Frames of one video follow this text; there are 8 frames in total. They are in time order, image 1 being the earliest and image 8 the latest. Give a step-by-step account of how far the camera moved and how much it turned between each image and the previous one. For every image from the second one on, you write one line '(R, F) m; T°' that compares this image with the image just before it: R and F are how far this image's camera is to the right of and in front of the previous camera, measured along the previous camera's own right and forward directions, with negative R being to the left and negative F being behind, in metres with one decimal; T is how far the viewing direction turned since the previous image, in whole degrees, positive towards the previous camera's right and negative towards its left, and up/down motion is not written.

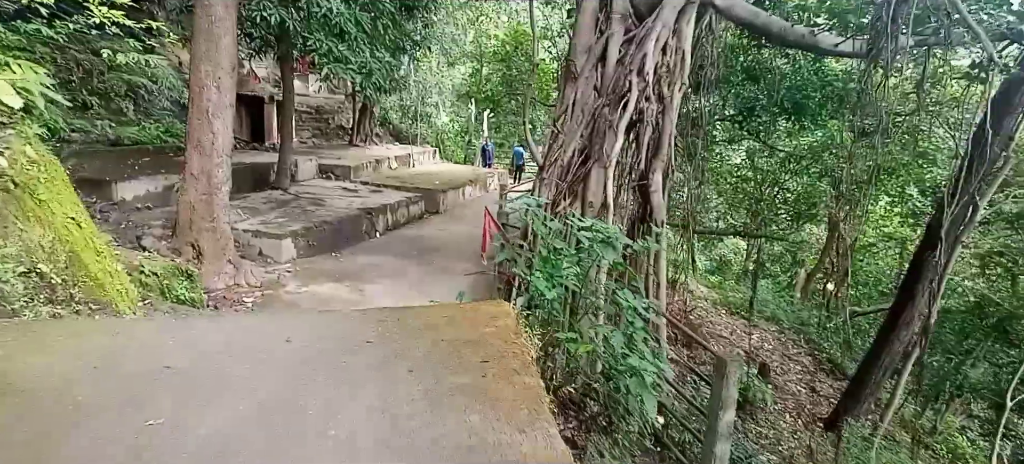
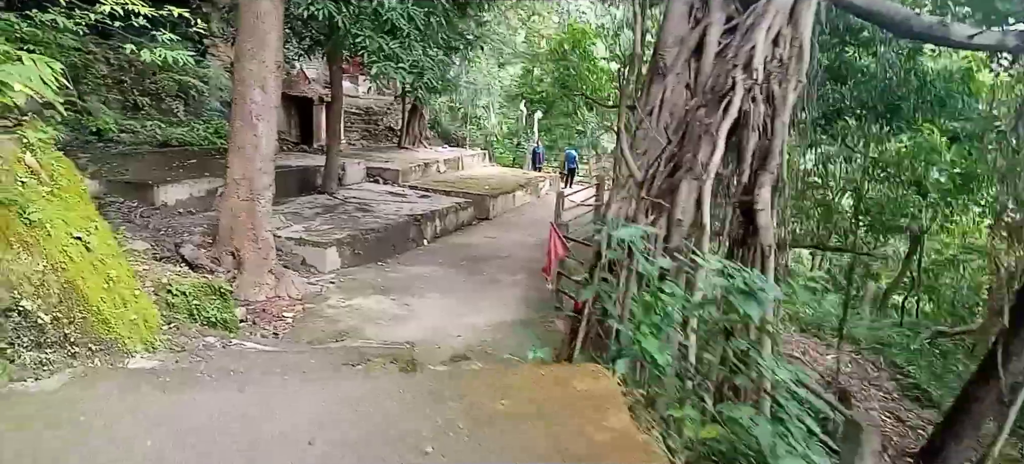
(-0.1, +0.5) m; -4°
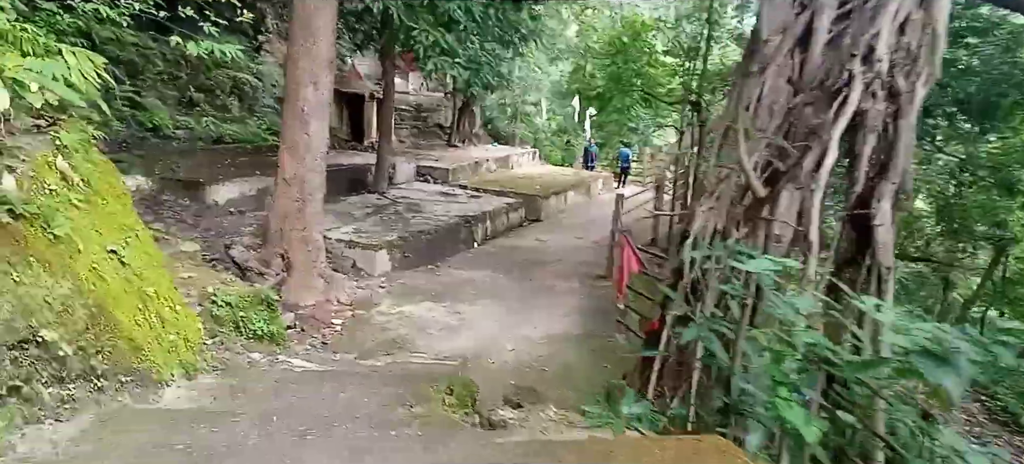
(-0.1, +0.3) m; -4°
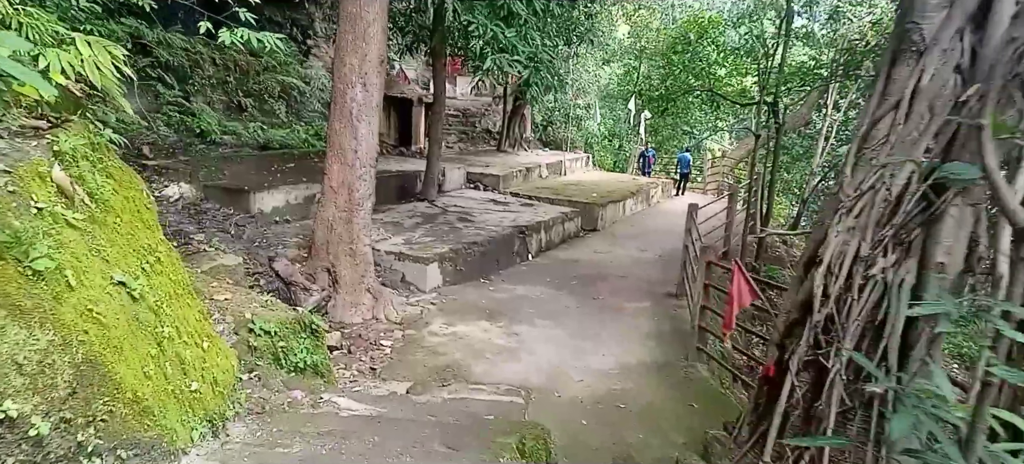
(-0.2, +0.5) m; -4°
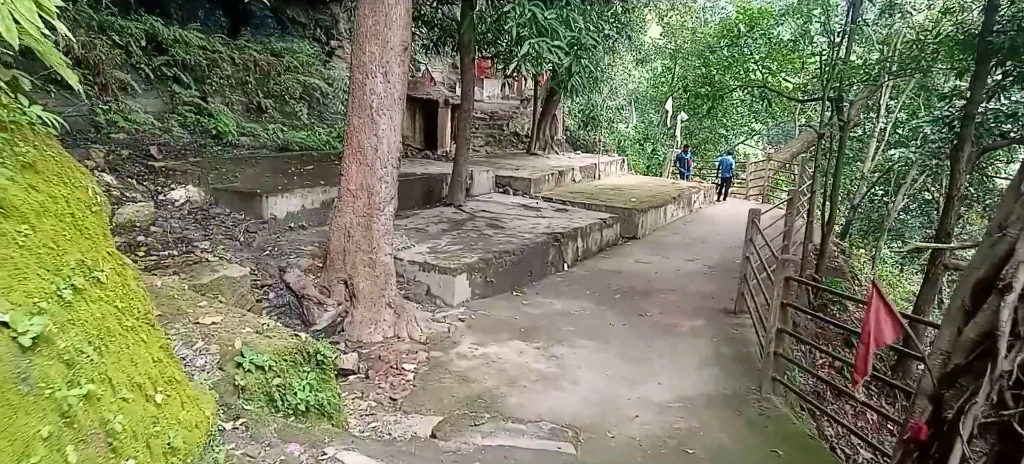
(-0.1, +0.6) m; -2°
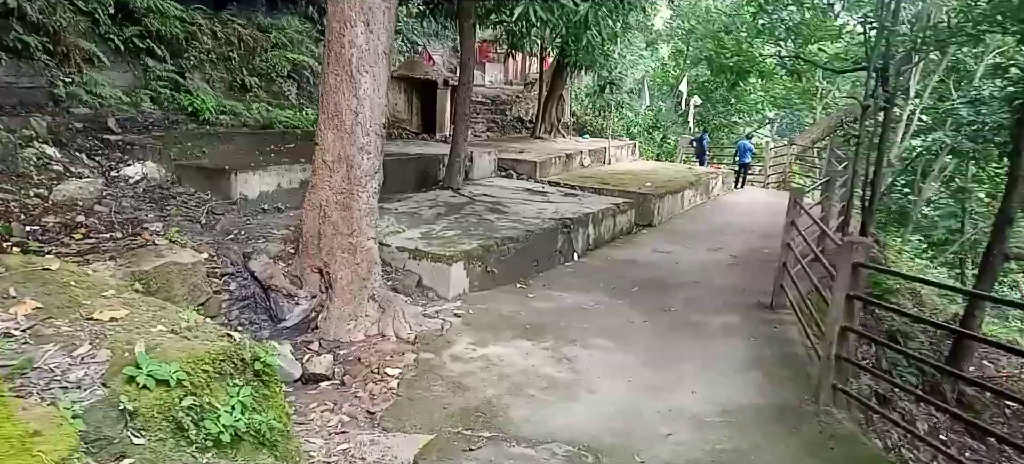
(0.0, +0.7) m; 0°
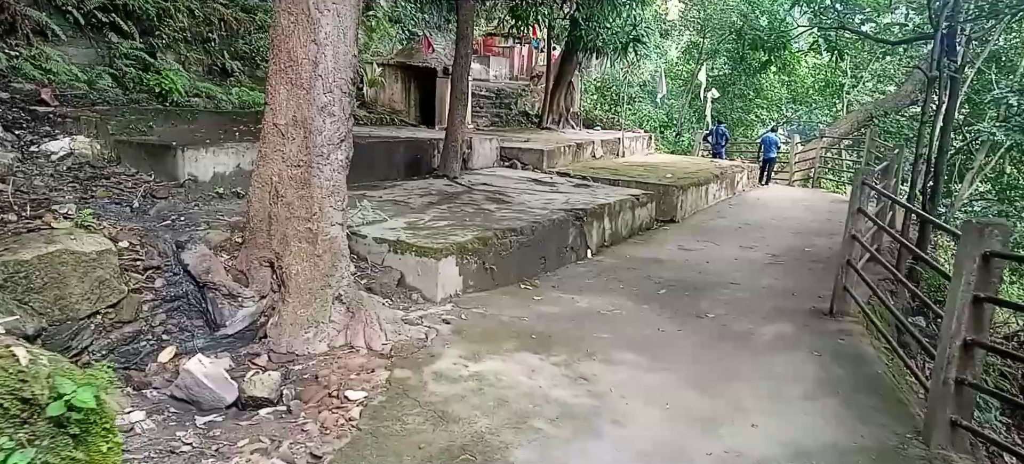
(0.0, +0.8) m; -1°
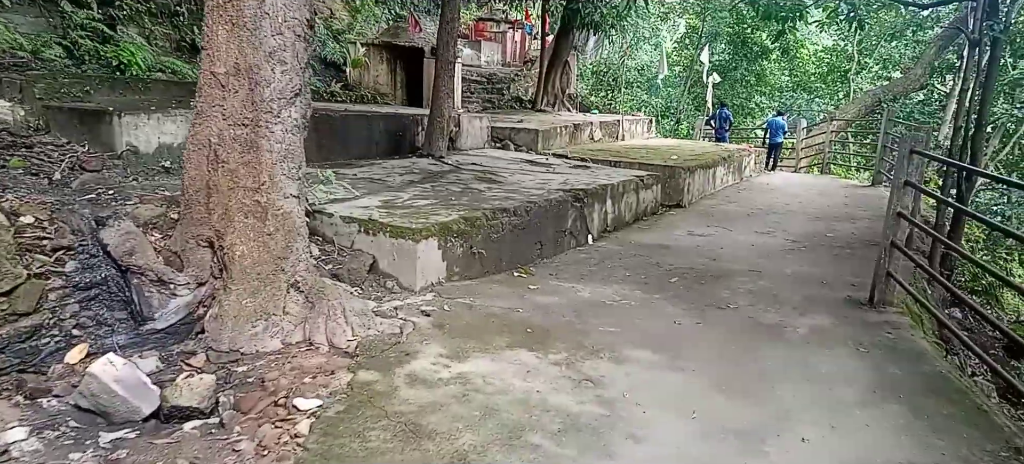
(0.0, +0.5) m; +1°
